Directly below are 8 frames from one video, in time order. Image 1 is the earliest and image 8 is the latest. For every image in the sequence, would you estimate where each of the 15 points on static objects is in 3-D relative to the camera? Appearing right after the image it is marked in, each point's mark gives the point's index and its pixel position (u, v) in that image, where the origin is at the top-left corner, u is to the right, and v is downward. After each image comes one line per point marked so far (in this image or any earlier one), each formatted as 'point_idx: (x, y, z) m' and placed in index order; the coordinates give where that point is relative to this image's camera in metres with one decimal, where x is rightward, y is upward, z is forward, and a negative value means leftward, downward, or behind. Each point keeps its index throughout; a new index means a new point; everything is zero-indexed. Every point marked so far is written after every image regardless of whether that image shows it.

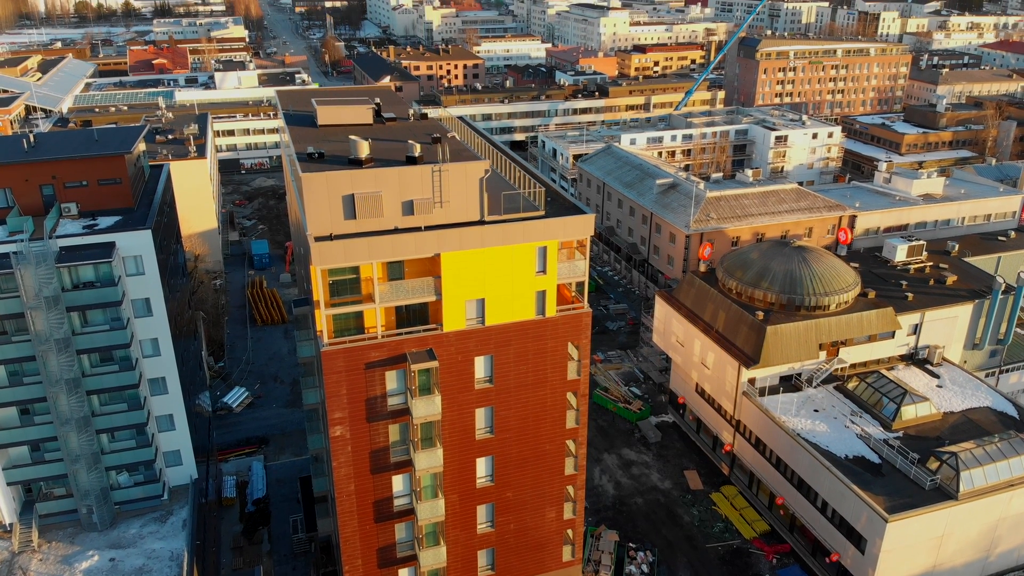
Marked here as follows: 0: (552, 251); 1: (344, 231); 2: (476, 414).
0: (+0.8, +0.8, +16.4) m
1: (-3.1, +1.1, +15.4) m
2: (-0.7, -2.6, +17.1) m
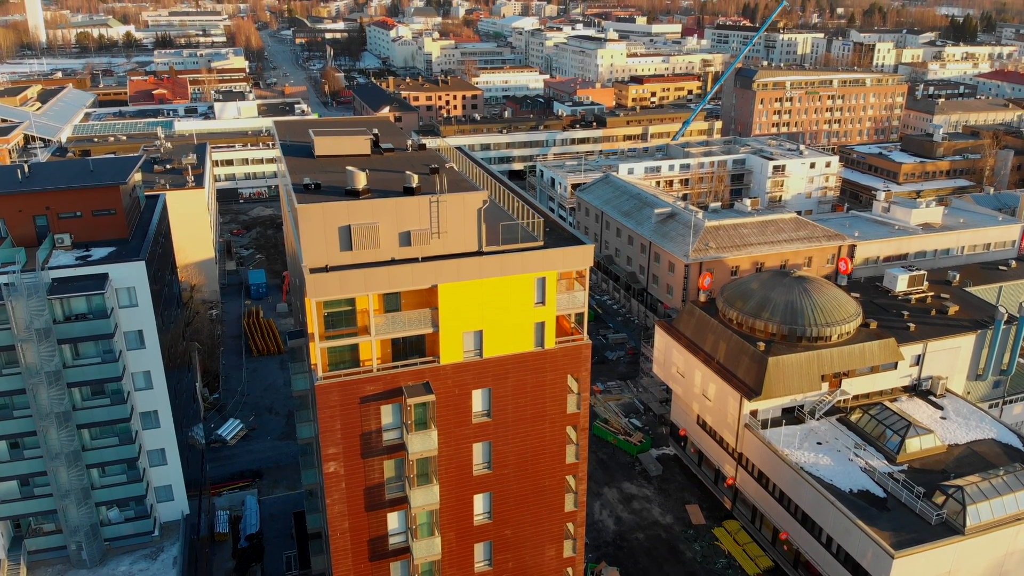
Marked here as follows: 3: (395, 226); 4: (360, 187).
0: (+0.8, +0.1, +16.2) m
1: (-3.2, +0.5, +15.2) m
2: (-0.8, -3.3, +16.7) m
3: (-2.2, +1.2, +15.4) m
4: (-2.9, +1.9, +15.7) m
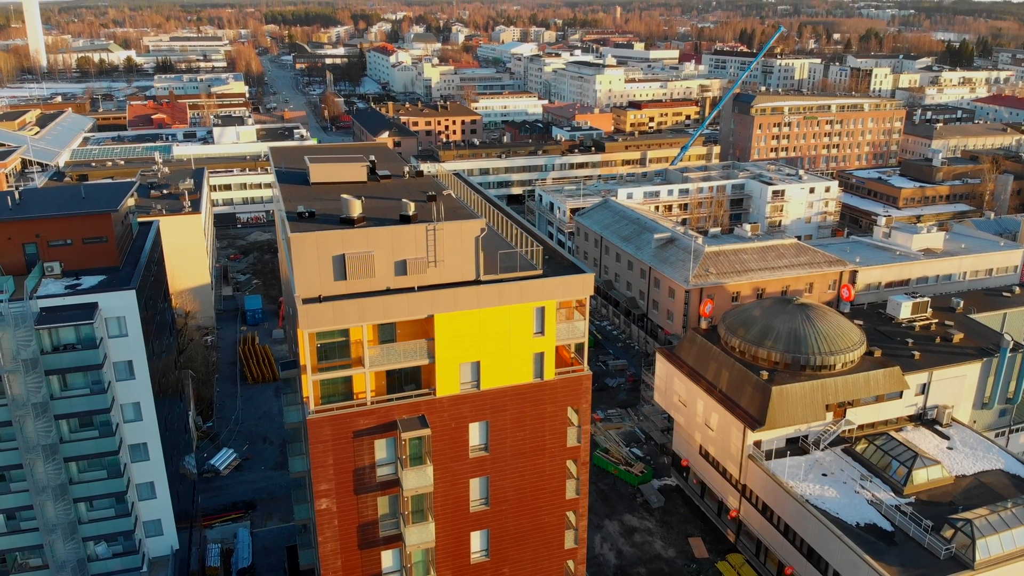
0: (+0.7, -0.4, +15.8) m
1: (-3.2, -0.1, +14.8) m
2: (-0.8, -3.9, +16.2) m
3: (-2.2, +0.6, +15.1) m
4: (-2.9, +1.3, +15.3) m
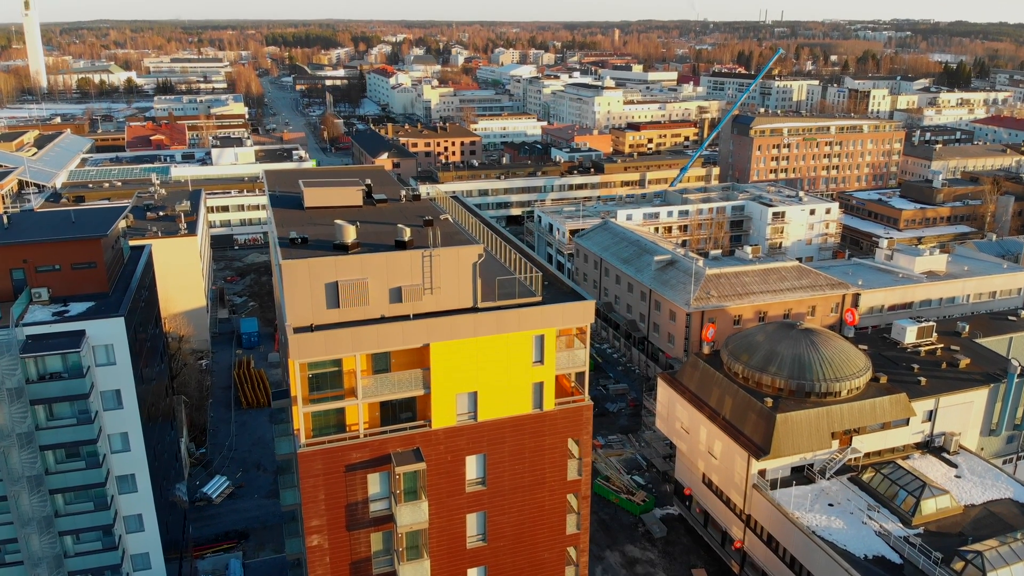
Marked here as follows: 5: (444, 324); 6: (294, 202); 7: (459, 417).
0: (+0.7, -1.0, +15.3) m
1: (-3.2, -0.6, +14.3) m
2: (-0.8, -4.4, +15.7) m
3: (-2.2, +0.1, +14.6) m
4: (-3.0, +0.8, +14.9) m
5: (-1.2, -0.6, +14.3) m
6: (-4.9, +1.9, +18.4) m
7: (-1.0, -2.4, +15.1) m
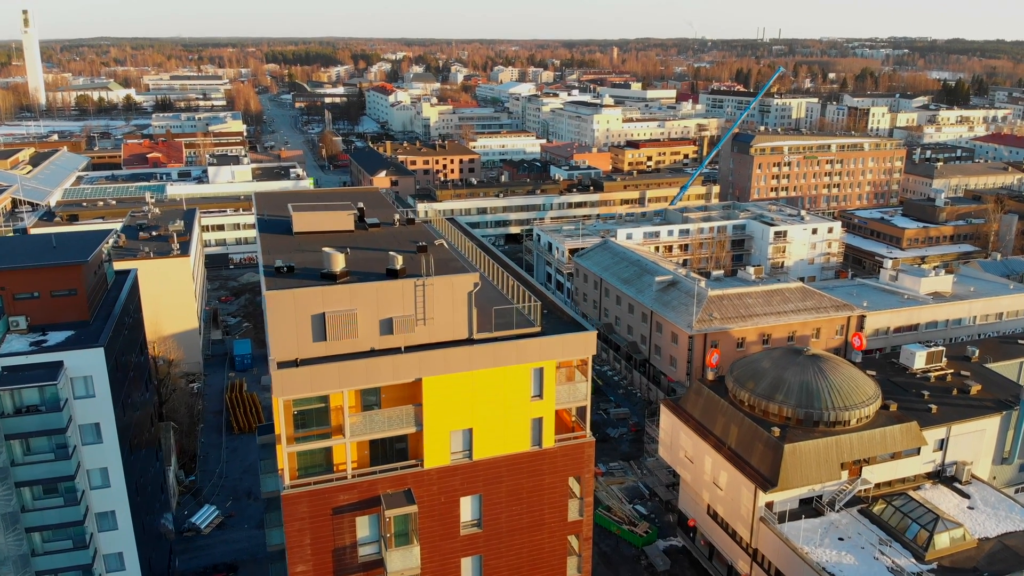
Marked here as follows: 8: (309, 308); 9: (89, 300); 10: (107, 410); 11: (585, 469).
0: (+0.7, -1.5, +14.5) m
1: (-3.3, -1.1, +13.6) m
2: (-0.9, -4.9, +14.8) m
3: (-2.3, -0.4, +13.9) m
4: (-3.0, +0.3, +14.1) m
5: (-1.2, -1.2, +13.5) m
6: (-4.9, +1.3, +17.6) m
7: (-1.0, -2.9, +14.3) m
8: (-3.3, -0.3, +13.4) m
9: (-9.9, -0.2, +19.4) m
10: (-9.1, -2.7, +18.5) m
11: (+1.3, -3.3, +15.2) m
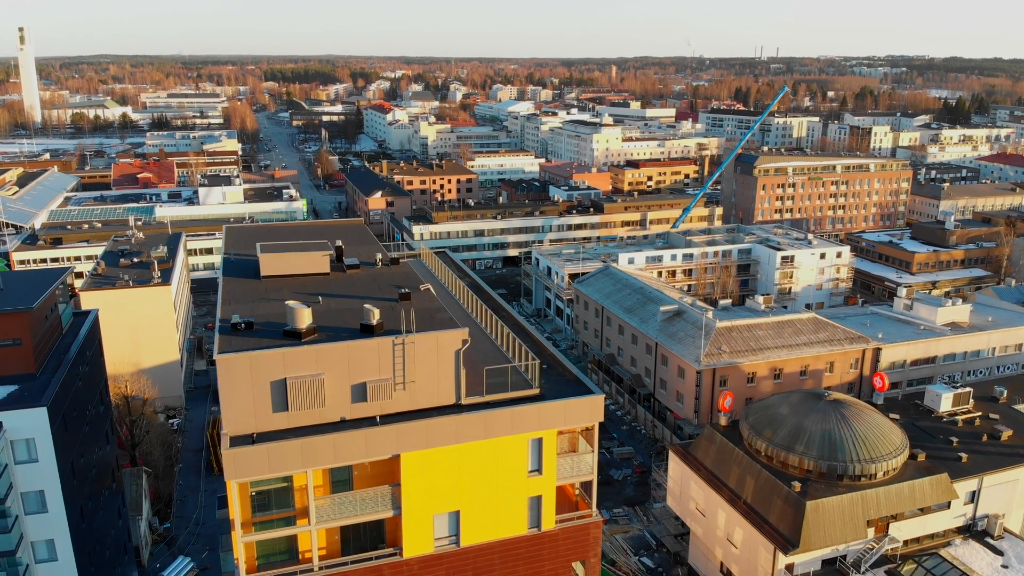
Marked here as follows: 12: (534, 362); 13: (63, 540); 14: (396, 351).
0: (+0.6, -2.4, +12.6) m
1: (-3.4, -2.0, +11.6) m
2: (-1.0, -5.8, +12.8) m
3: (-2.4, -1.3, +11.9) m
4: (-3.1, -0.6, +12.2) m
5: (-1.3, -2.0, +11.6) m
6: (-5.0, +0.4, +15.7) m
7: (-1.1, -3.8, +12.3) m
8: (-3.4, -1.2, +11.5) m
9: (-10.0, -1.2, +17.4) m
10: (-9.2, -3.7, +16.5) m
11: (+1.3, -4.2, +13.2) m
12: (+0.4, -1.2, +13.7) m
13: (-9.2, -5.1, +17.0) m
14: (-1.7, -0.9, +12.1) m
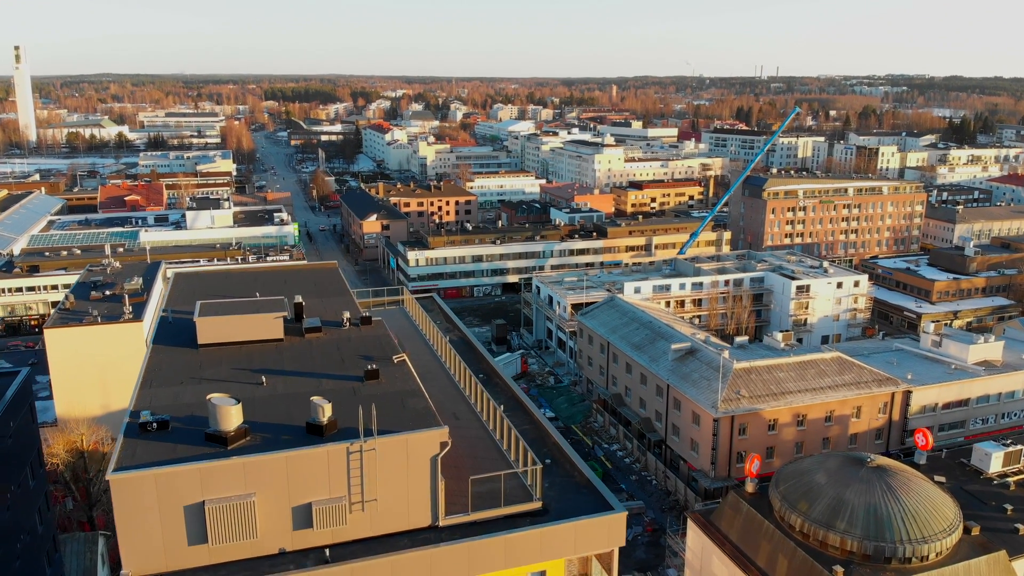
0: (+0.5, -3.4, +9.7) m
1: (-3.4, -2.9, +8.8) m
2: (-1.1, -6.9, +9.9) m
3: (-2.5, -2.3, +9.1) m
4: (-3.2, -1.6, +9.4) m
5: (-1.4, -3.0, +8.7) m
6: (-5.1, -0.7, +12.9) m
7: (-1.2, -4.8, +9.4) m
8: (-3.5, -2.2, +8.6) m
9: (-10.1, -2.3, +14.6) m
10: (-9.2, -4.8, +13.6) m
11: (+1.2, -5.3, +10.3) m
12: (+0.3, -2.3, +10.8) m
13: (-9.3, -6.2, +14.1) m
14: (-1.8, -1.9, +9.2) m
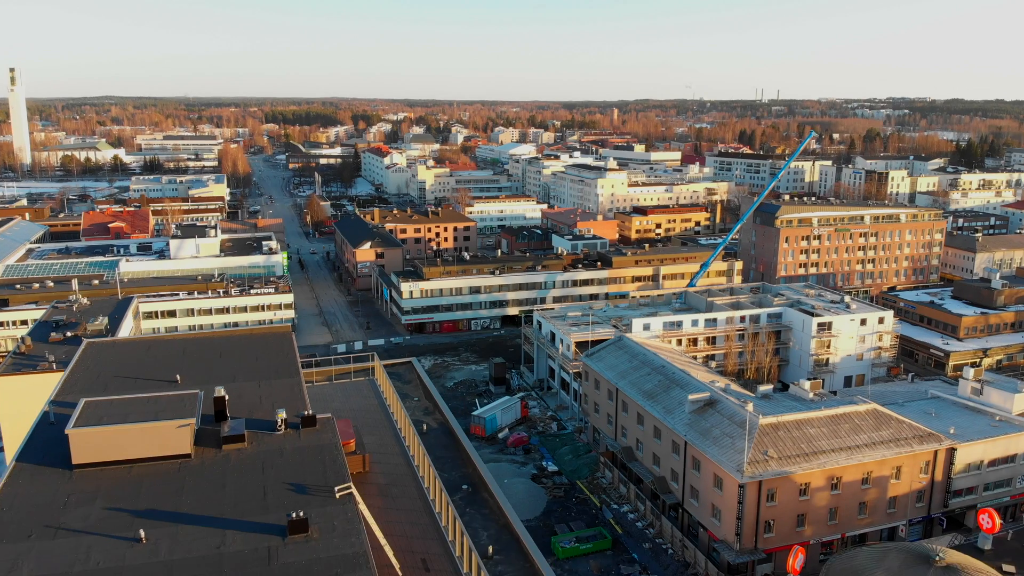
0: (+0.4, -4.4, +6.2) m
1: (-3.5, -3.9, +5.3) m
2: (-1.2, -7.9, +6.3) m
3: (-2.6, -3.3, +5.7) m
4: (-3.3, -2.6, +6.0) m
5: (-1.5, -4.0, +5.3) m
6: (-5.2, -1.8, +9.5) m
7: (-1.3, -5.8, +5.9) m
8: (-3.6, -3.1, +5.2) m
9: (-10.2, -3.5, +11.2) m
10: (-9.3, -5.9, +10.1) m
11: (+1.1, -6.3, +6.8) m
12: (+0.2, -3.3, +7.4) m
13: (-9.4, -7.3, +10.6) m
14: (-1.9, -2.9, +5.8) m
